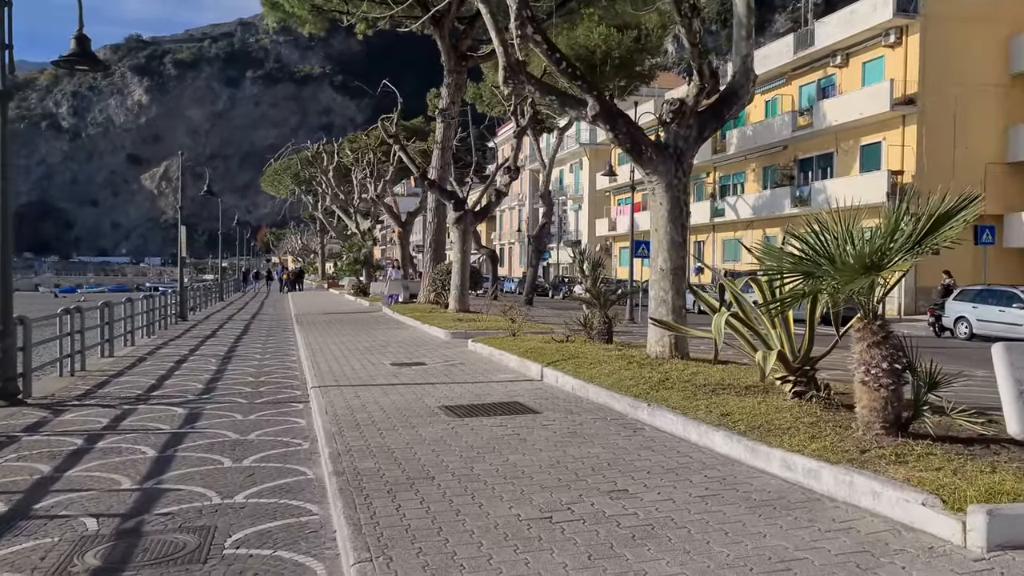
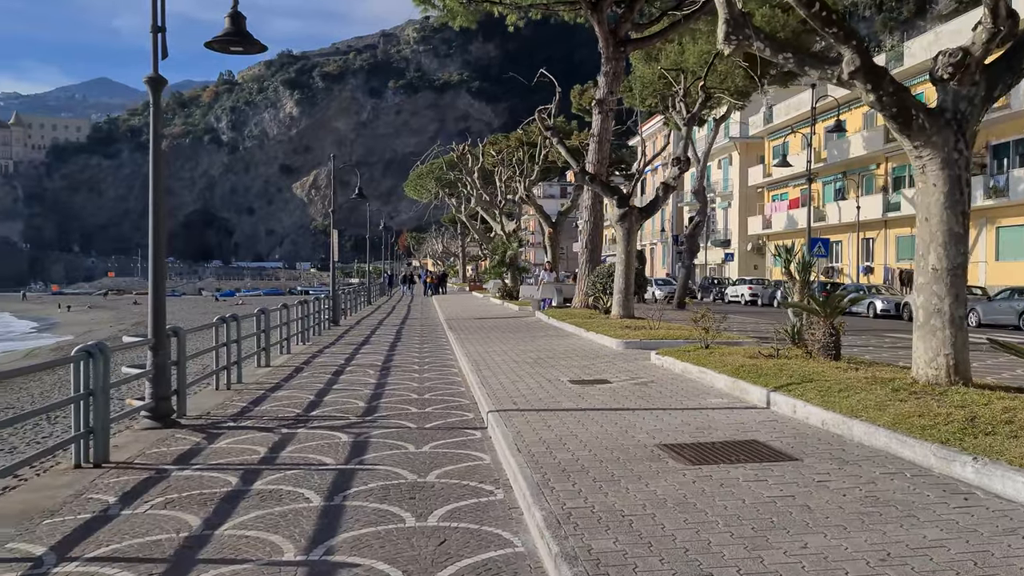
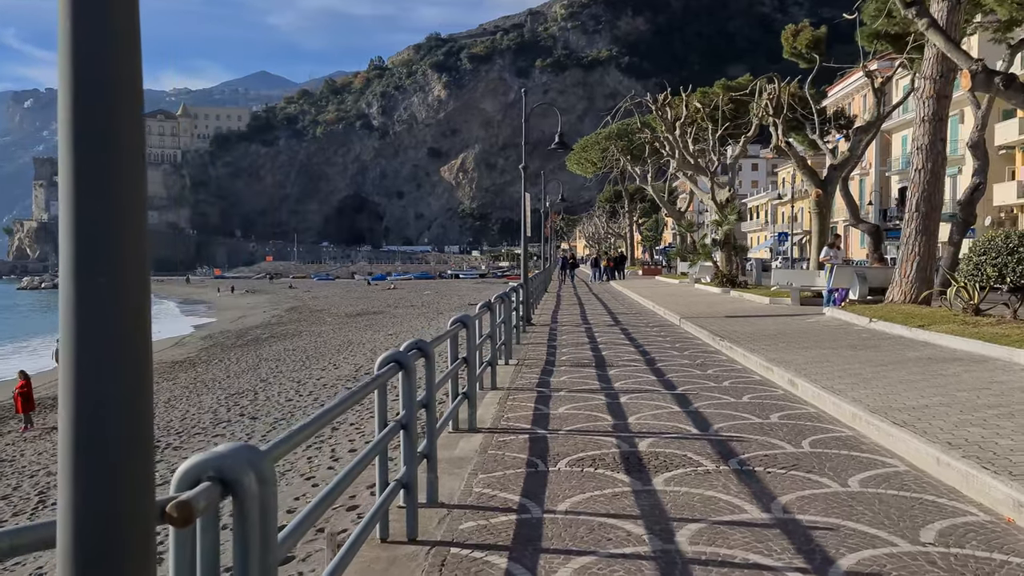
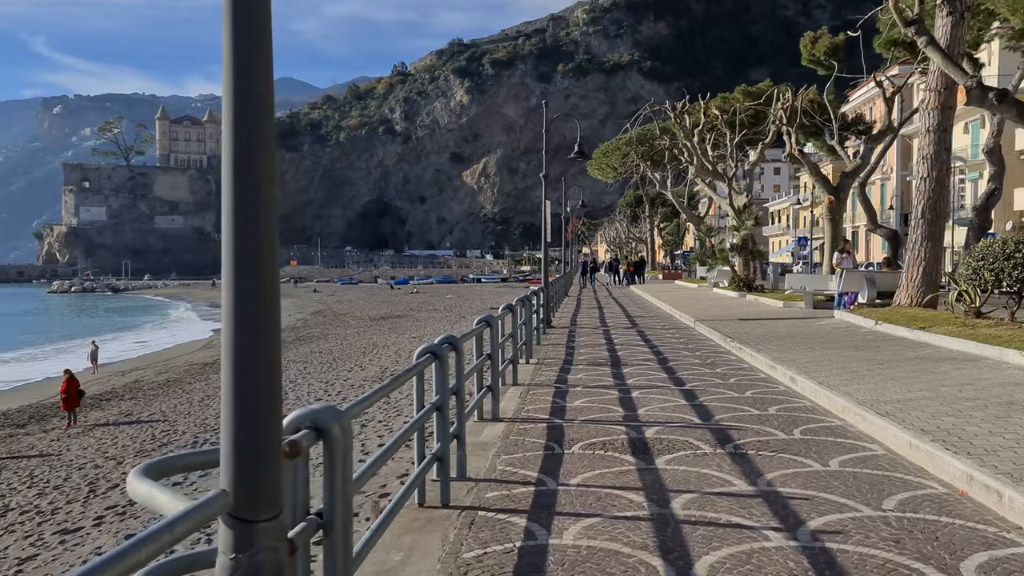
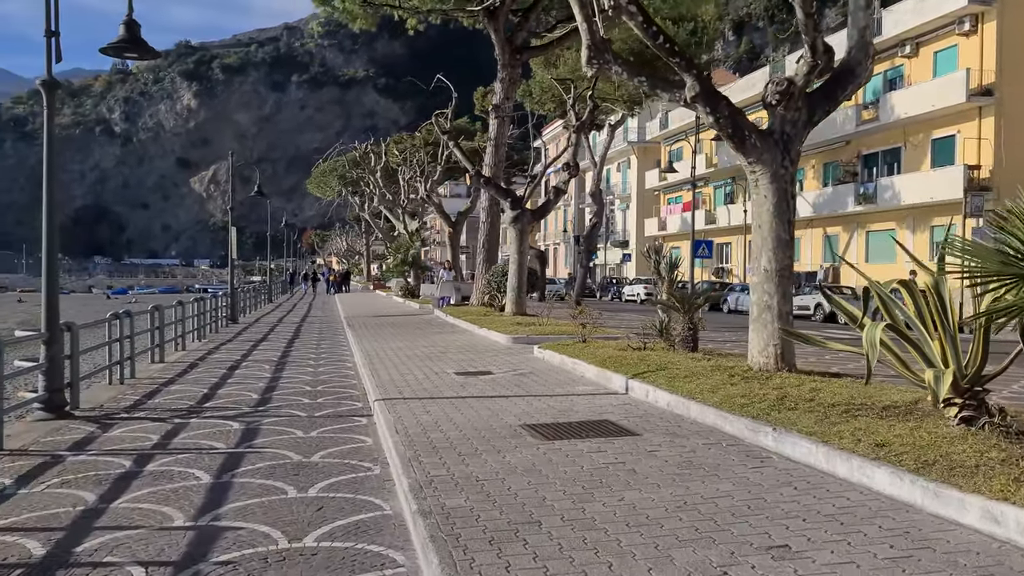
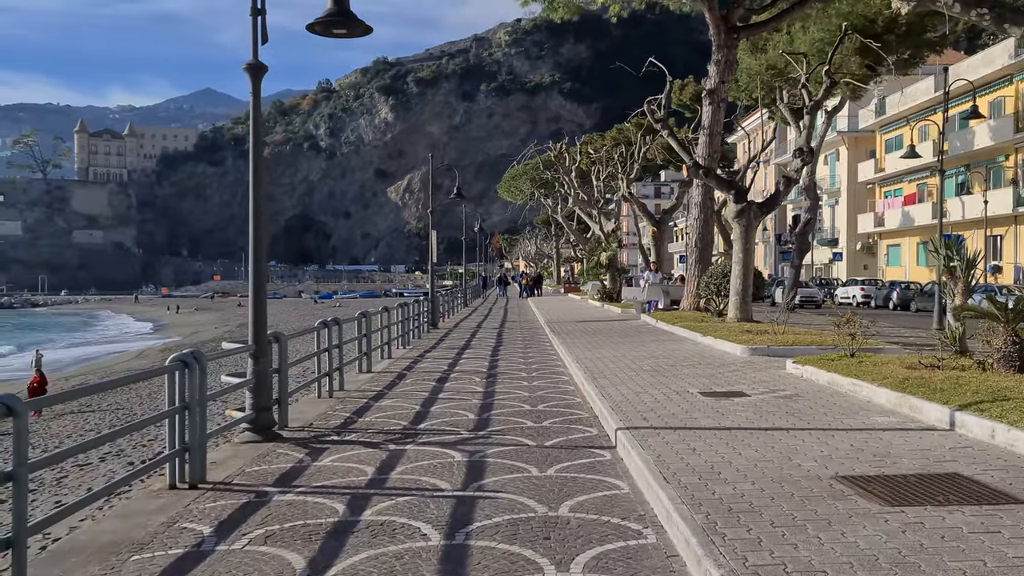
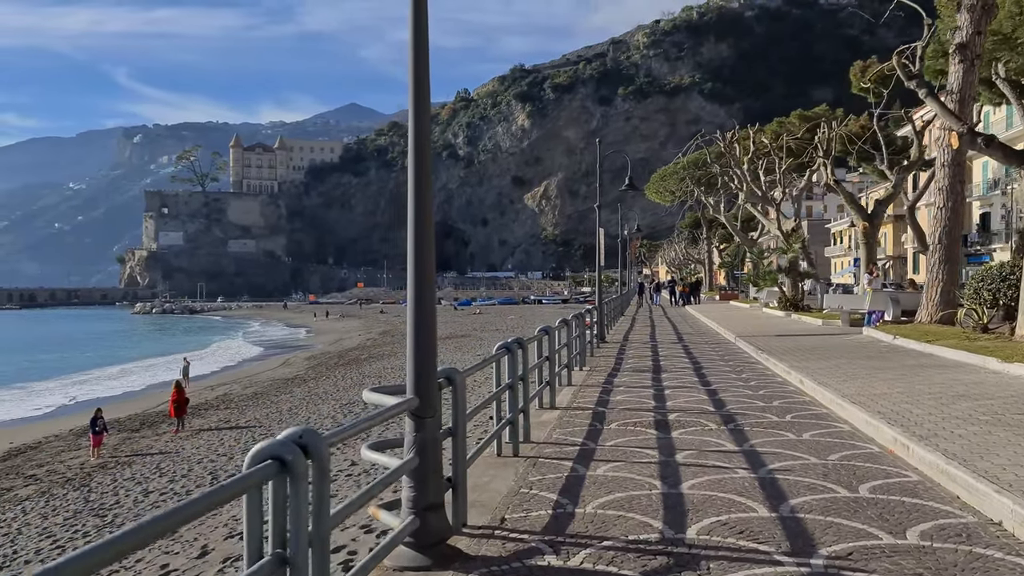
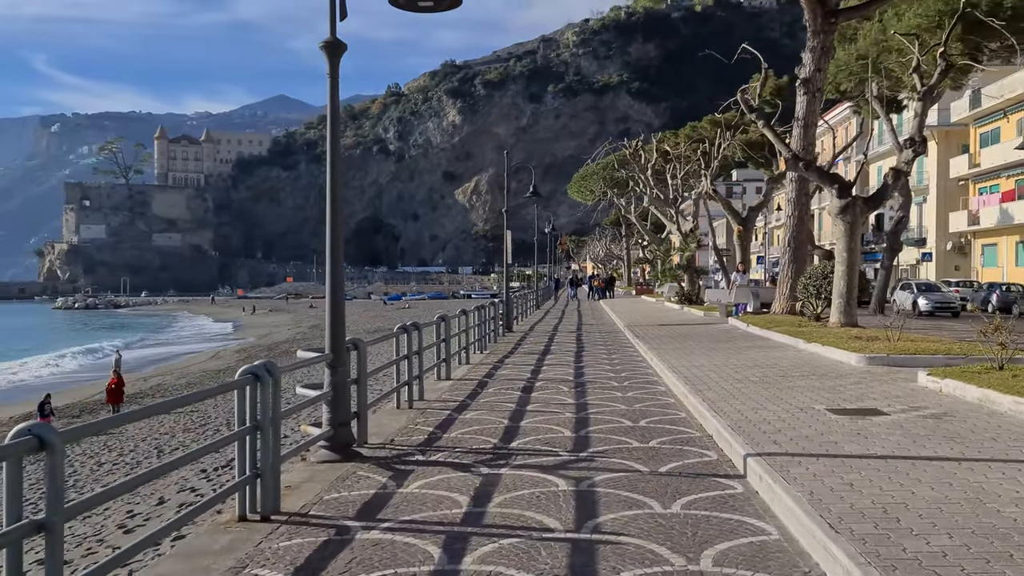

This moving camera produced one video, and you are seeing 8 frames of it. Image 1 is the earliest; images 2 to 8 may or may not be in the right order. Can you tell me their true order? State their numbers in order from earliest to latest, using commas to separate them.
5, 2, 6, 8, 7, 4, 3
